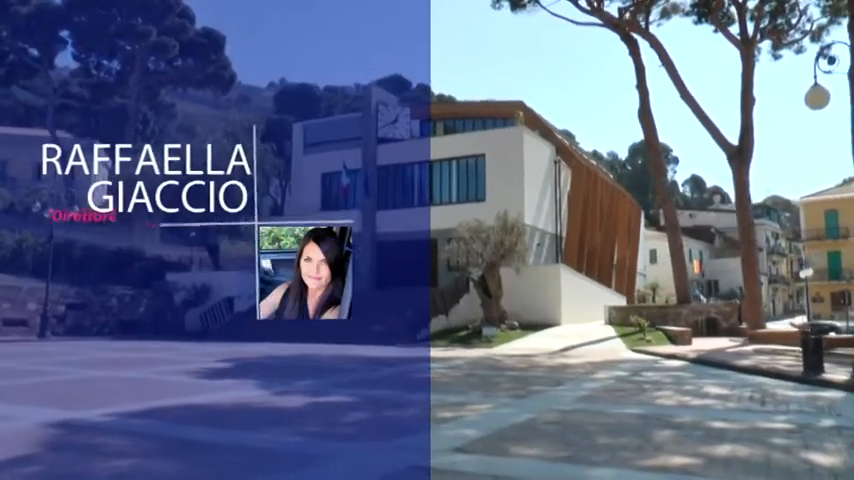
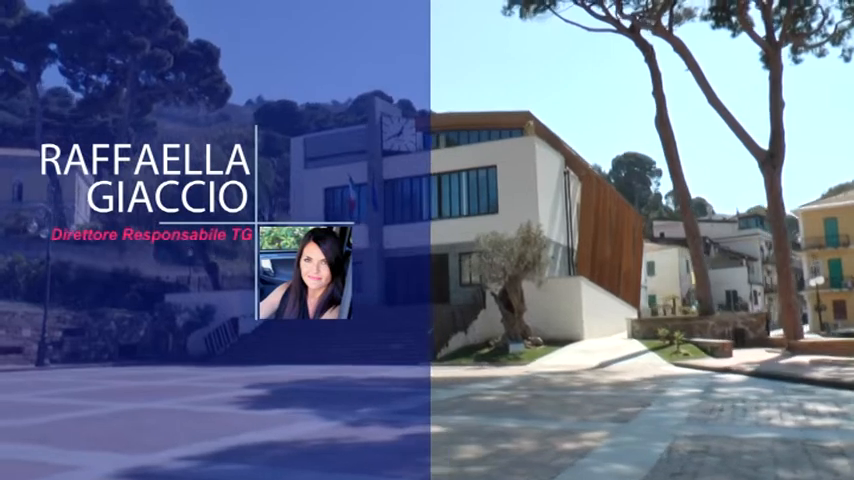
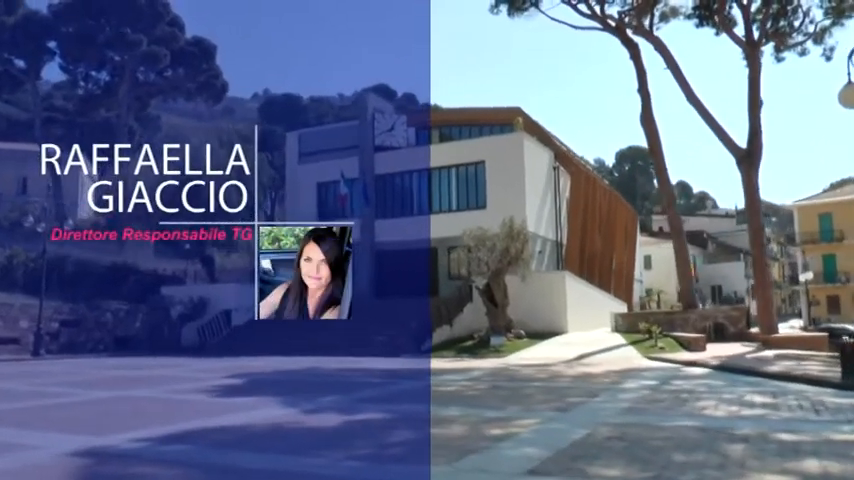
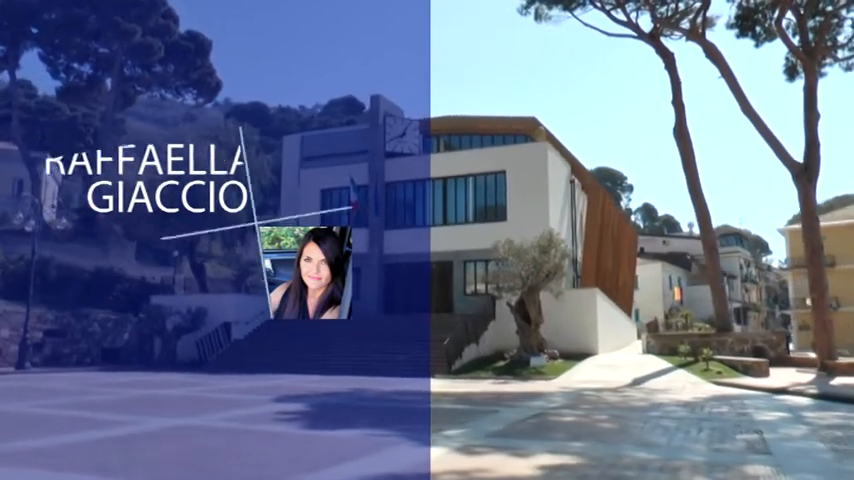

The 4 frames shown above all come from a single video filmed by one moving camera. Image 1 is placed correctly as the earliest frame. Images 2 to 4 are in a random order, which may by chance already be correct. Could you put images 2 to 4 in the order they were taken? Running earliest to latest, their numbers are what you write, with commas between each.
3, 2, 4
